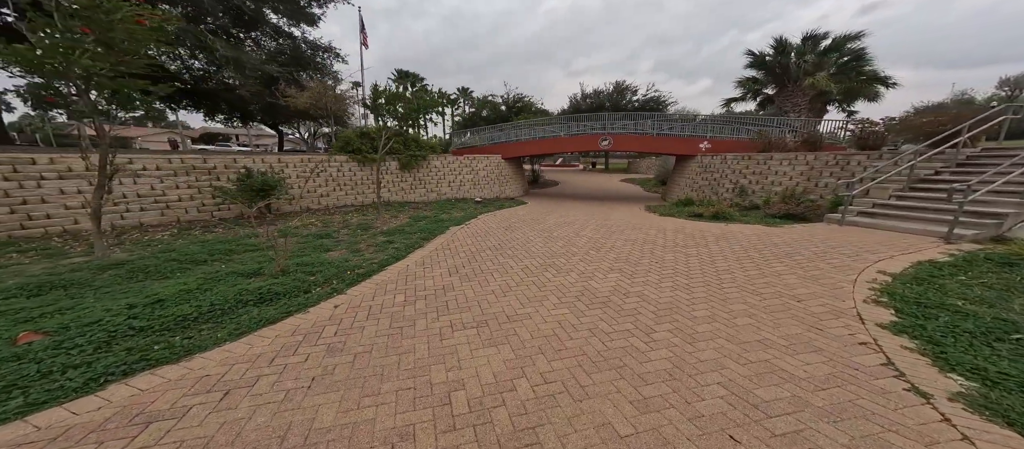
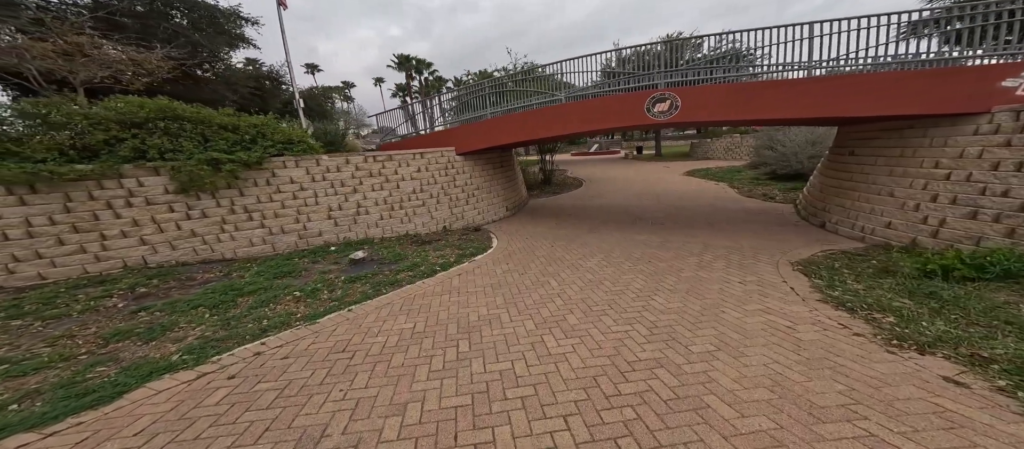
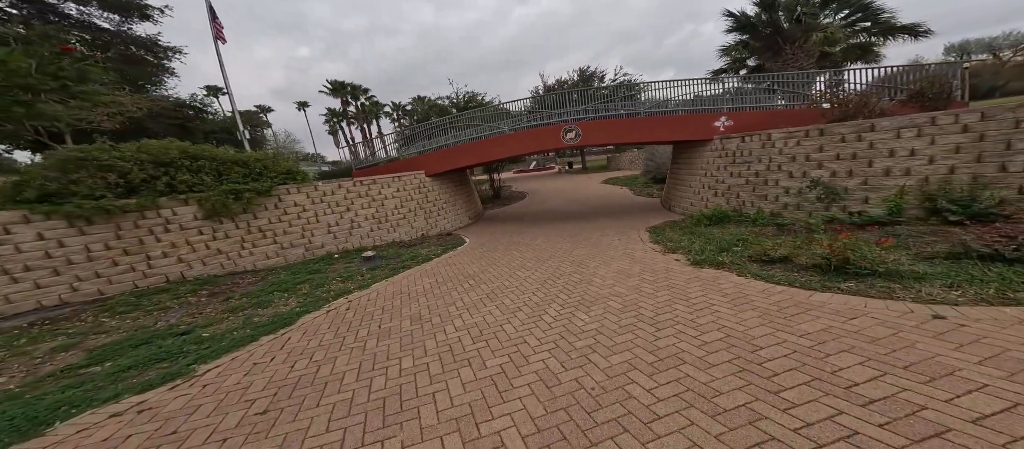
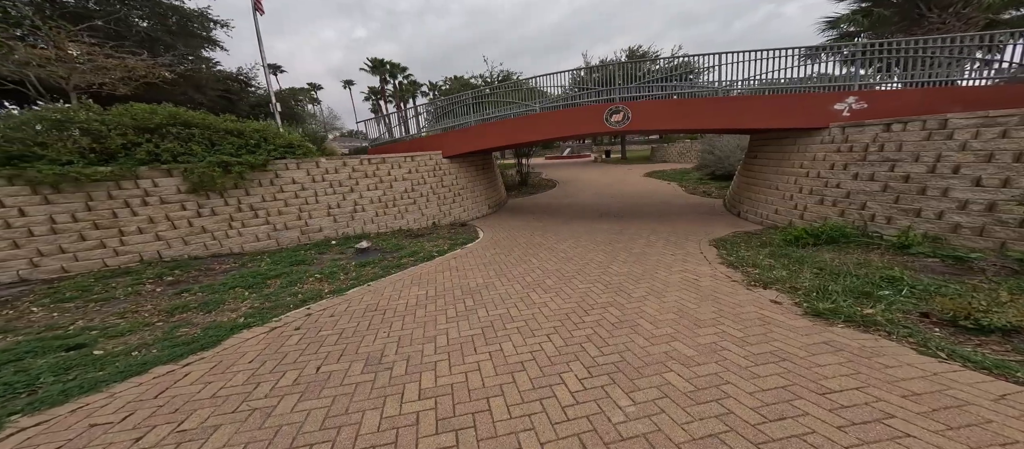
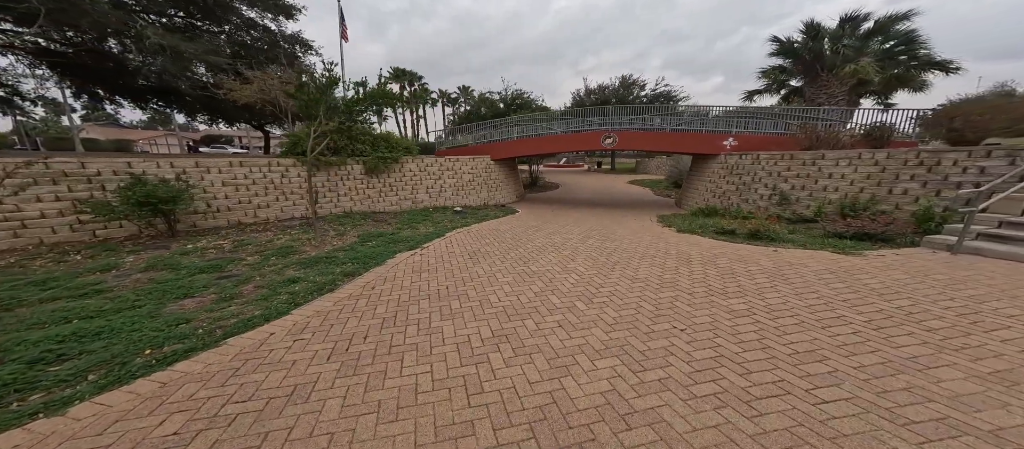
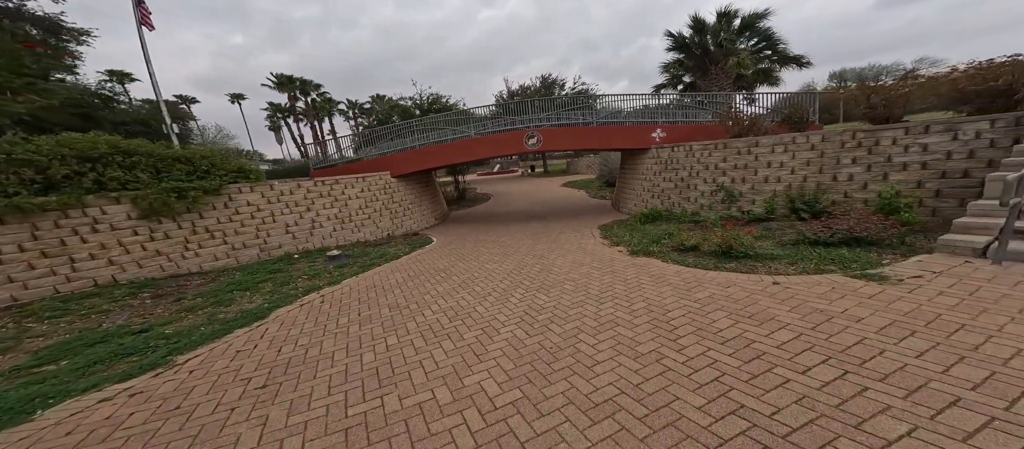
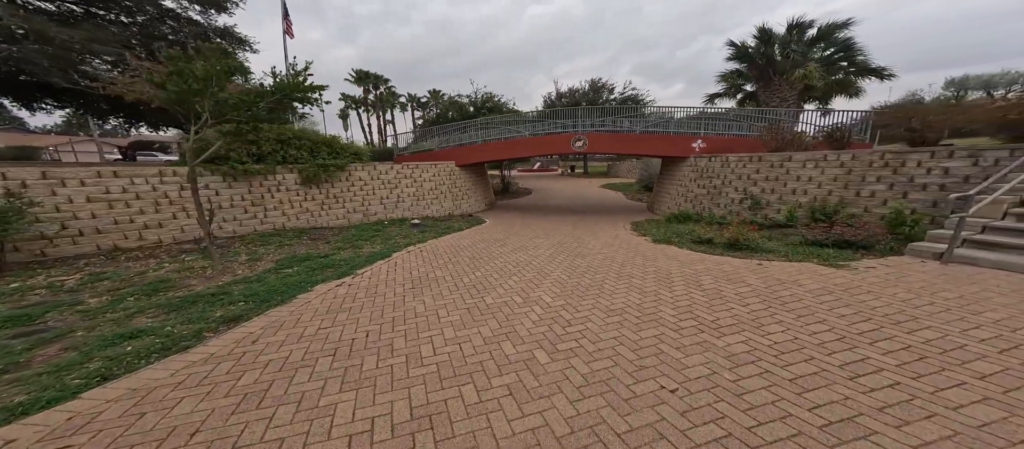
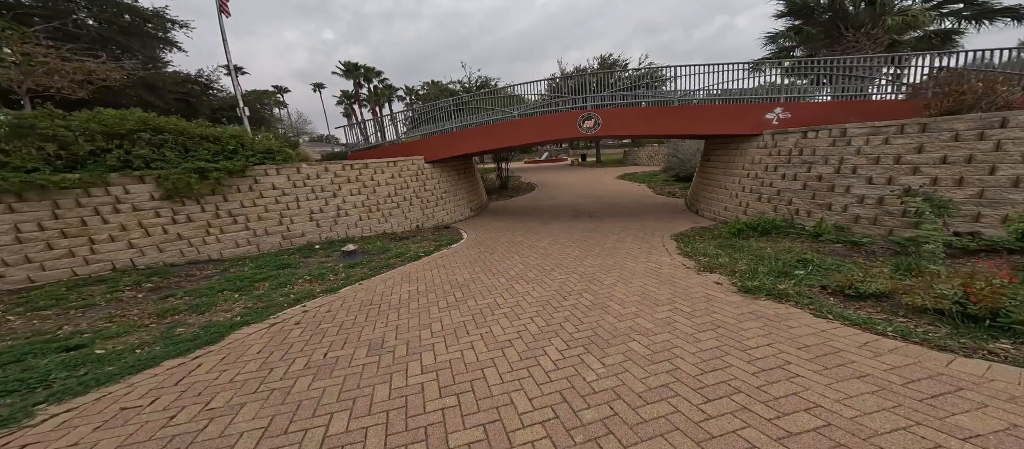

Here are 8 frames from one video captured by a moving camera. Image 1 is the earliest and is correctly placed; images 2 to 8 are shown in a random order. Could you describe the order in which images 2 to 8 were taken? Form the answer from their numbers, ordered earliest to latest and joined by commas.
5, 7, 6, 3, 8, 4, 2
